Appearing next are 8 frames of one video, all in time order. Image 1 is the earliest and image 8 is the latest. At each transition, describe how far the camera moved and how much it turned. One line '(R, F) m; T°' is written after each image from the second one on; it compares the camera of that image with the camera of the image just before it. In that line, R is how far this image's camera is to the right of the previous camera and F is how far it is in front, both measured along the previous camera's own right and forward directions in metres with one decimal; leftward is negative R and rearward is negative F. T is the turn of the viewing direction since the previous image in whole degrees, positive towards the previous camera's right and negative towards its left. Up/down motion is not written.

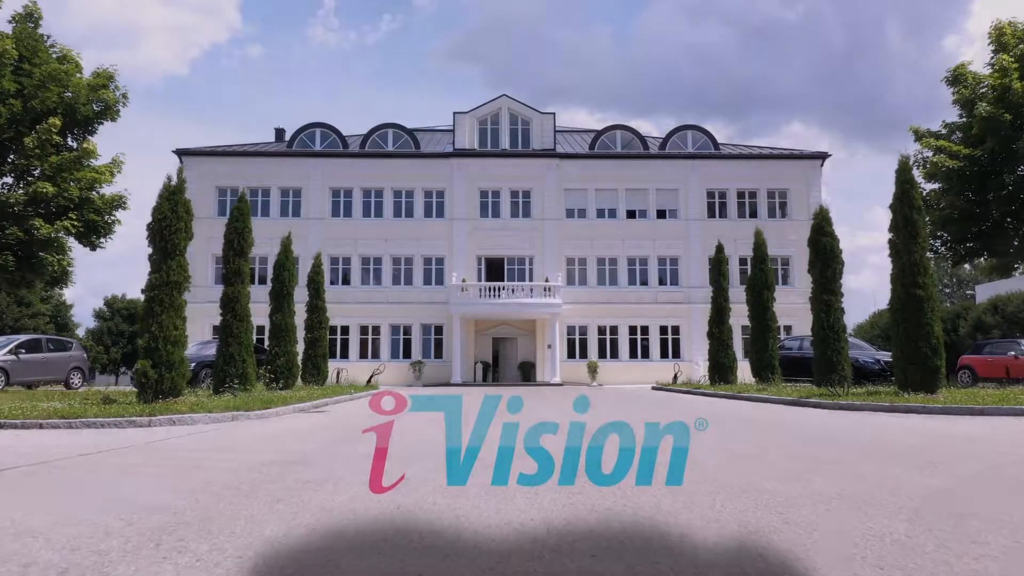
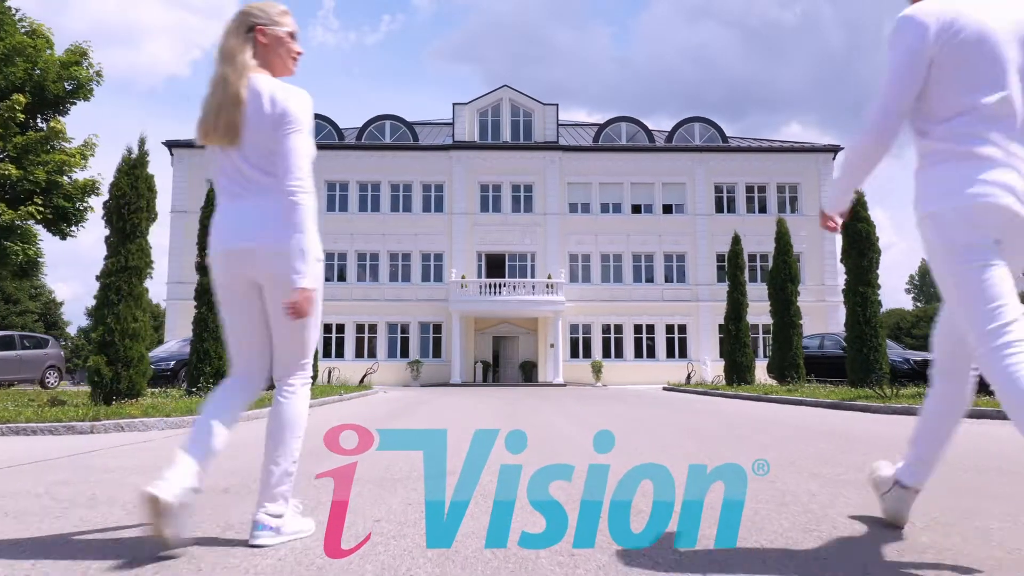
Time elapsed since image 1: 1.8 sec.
(-0.1, +1.6) m; 0°
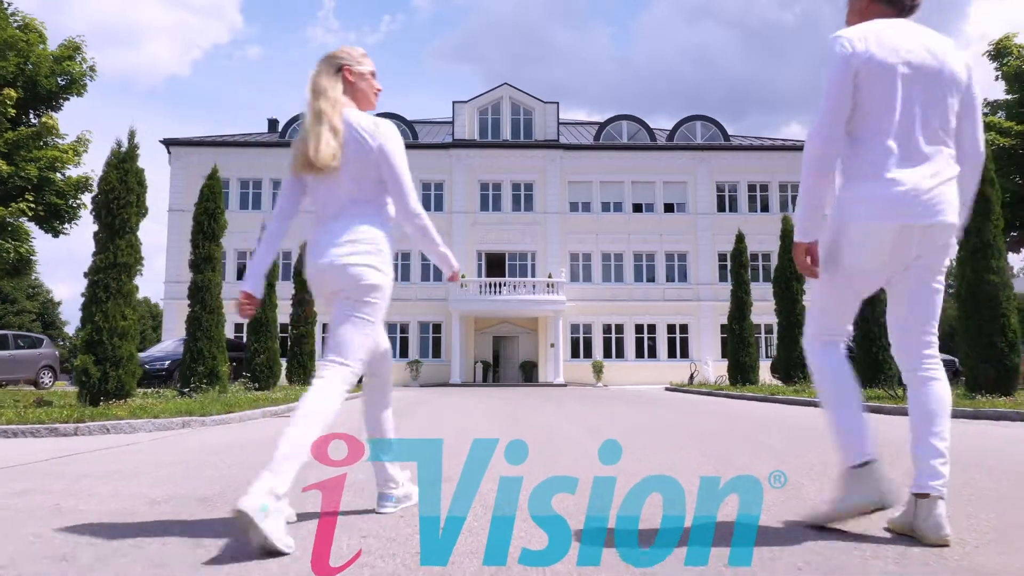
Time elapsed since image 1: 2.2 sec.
(0.0, +0.4) m; 0°
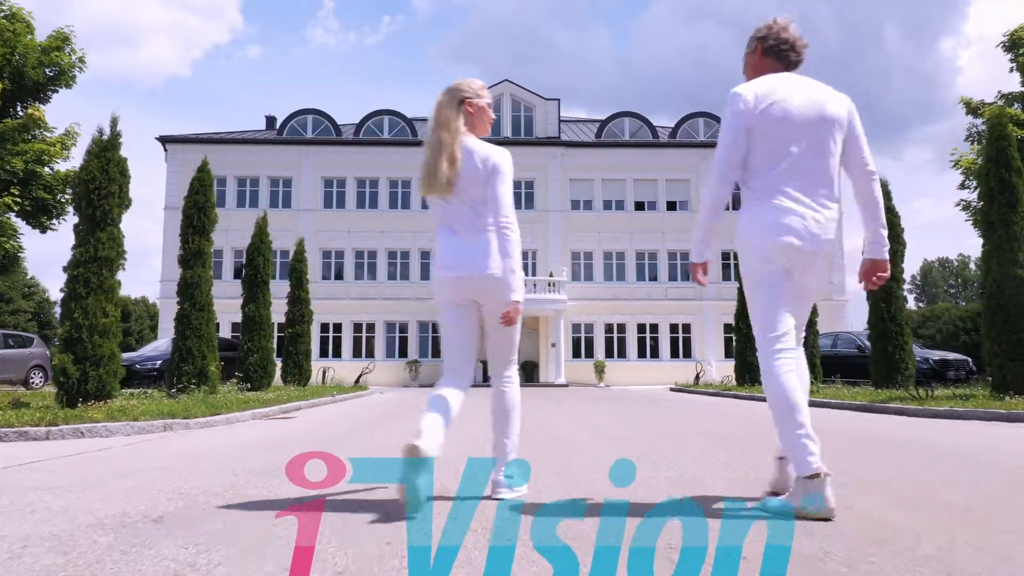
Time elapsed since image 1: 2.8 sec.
(0.0, +0.6) m; 0°
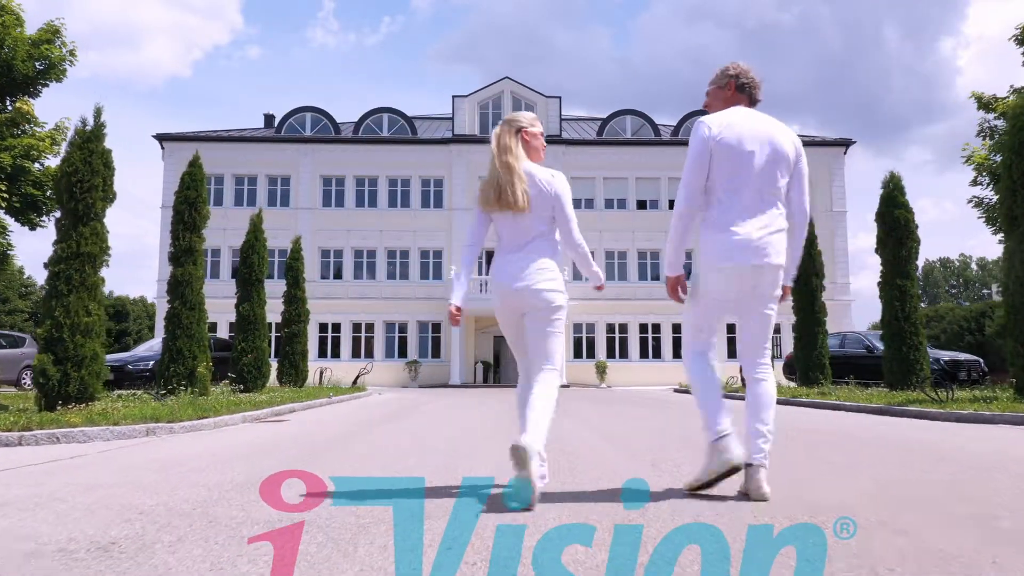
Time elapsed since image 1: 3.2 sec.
(0.0, +0.5) m; 0°
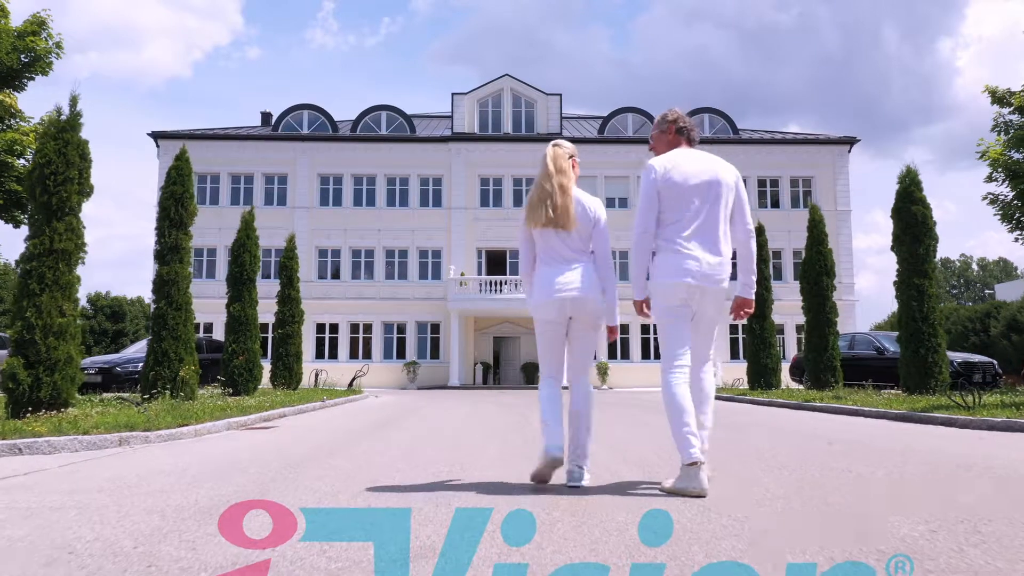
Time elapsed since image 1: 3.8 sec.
(0.0, +0.6) m; 0°
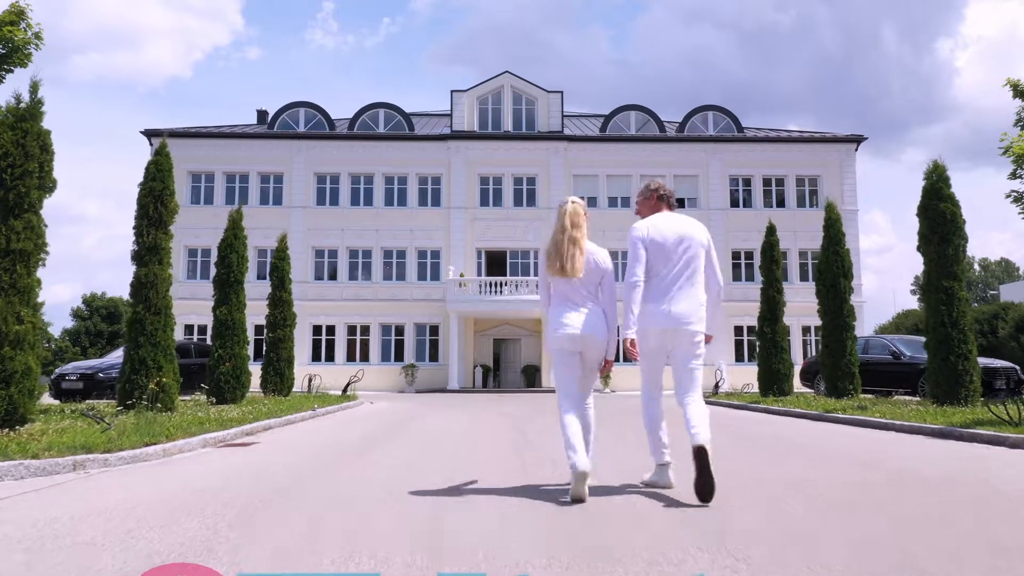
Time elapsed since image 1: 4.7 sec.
(0.0, +0.9) m; 0°
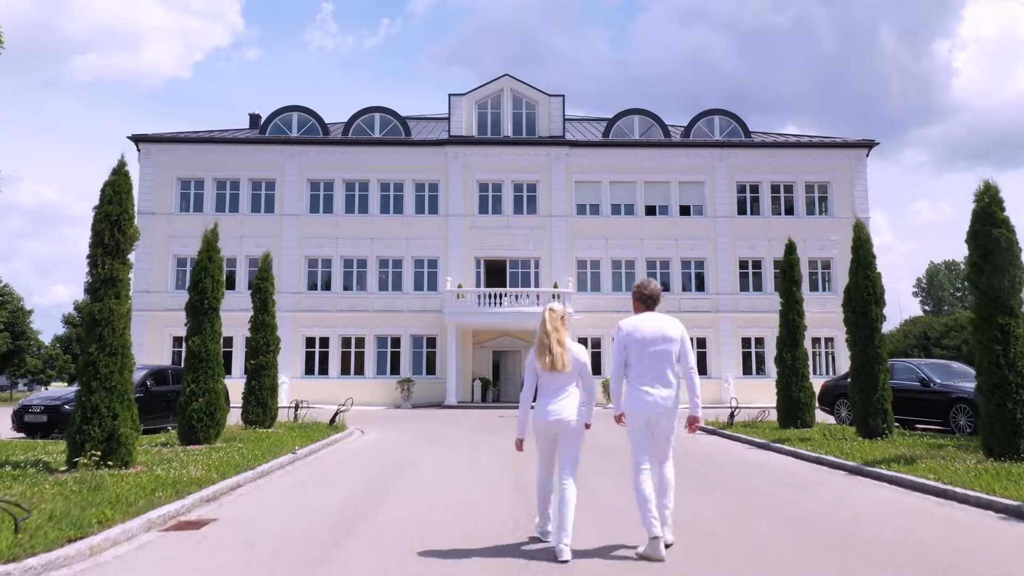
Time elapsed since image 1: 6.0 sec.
(0.0, +1.5) m; 0°
